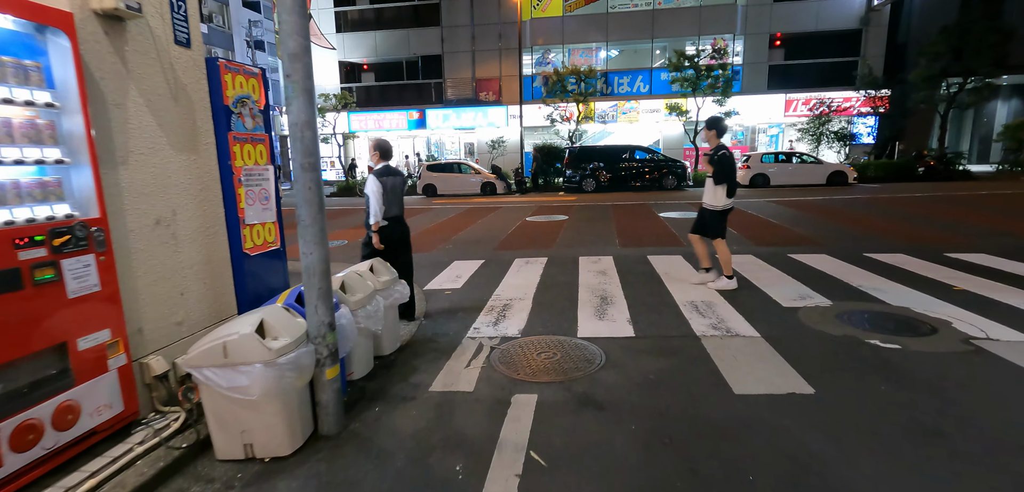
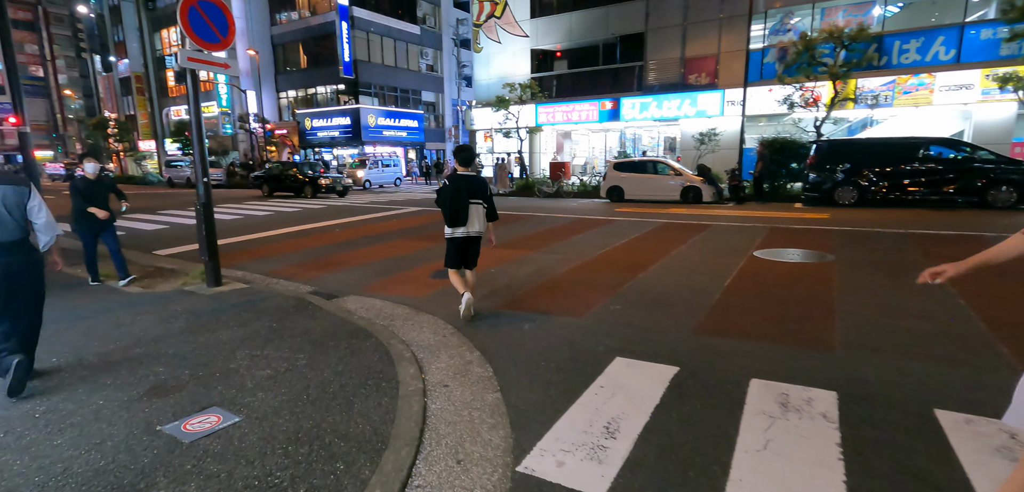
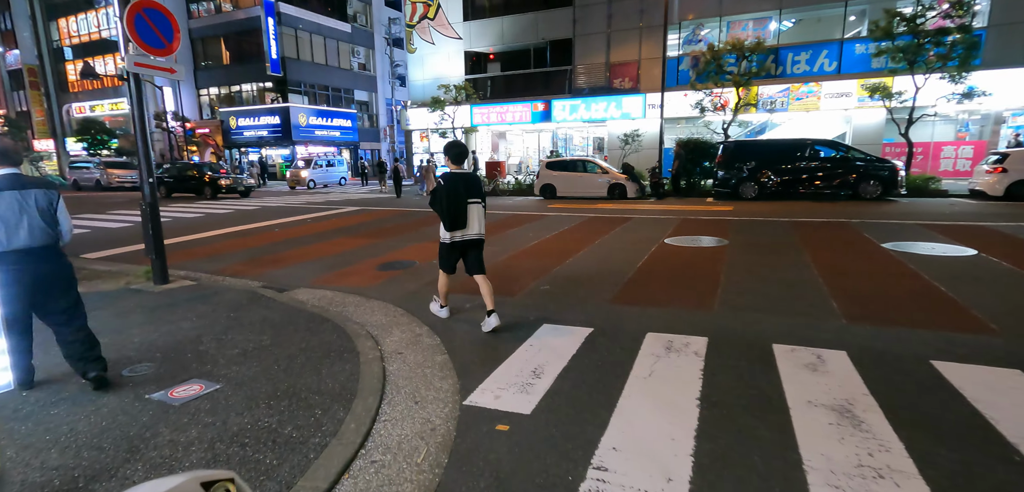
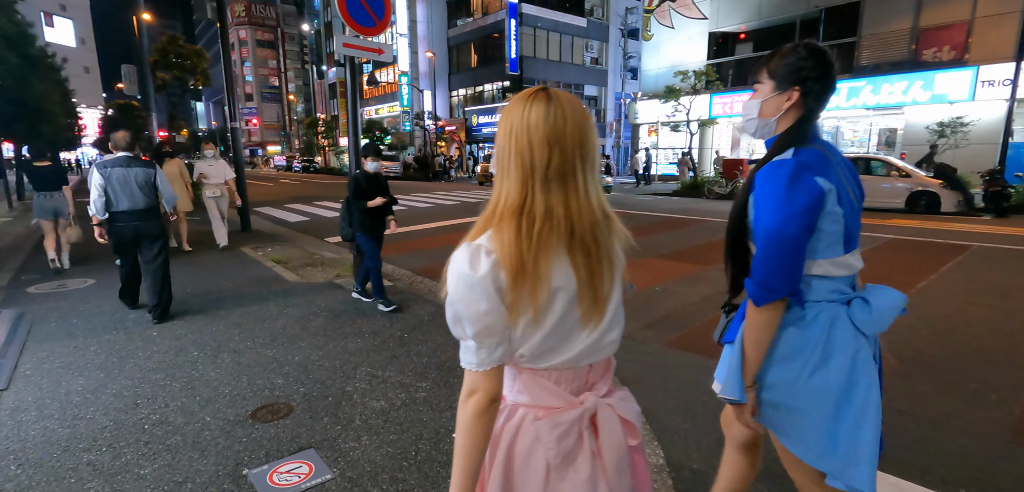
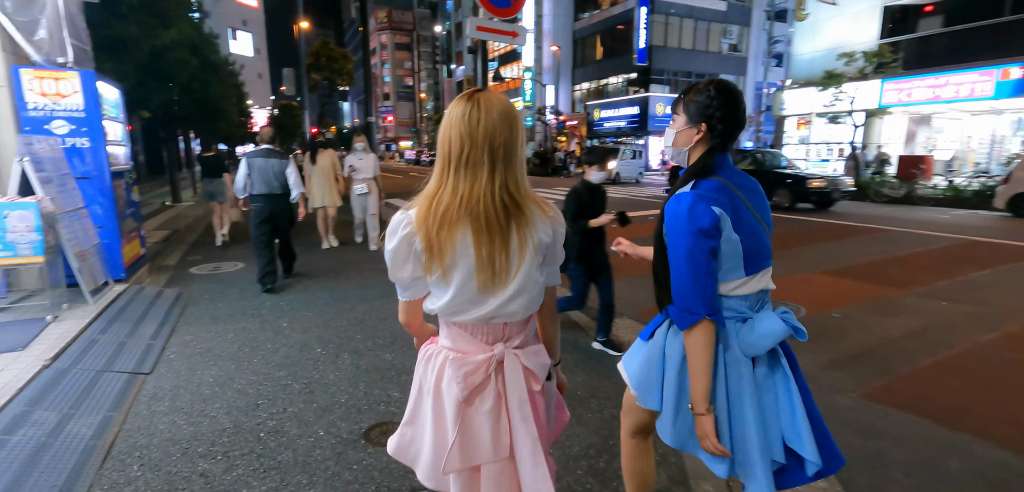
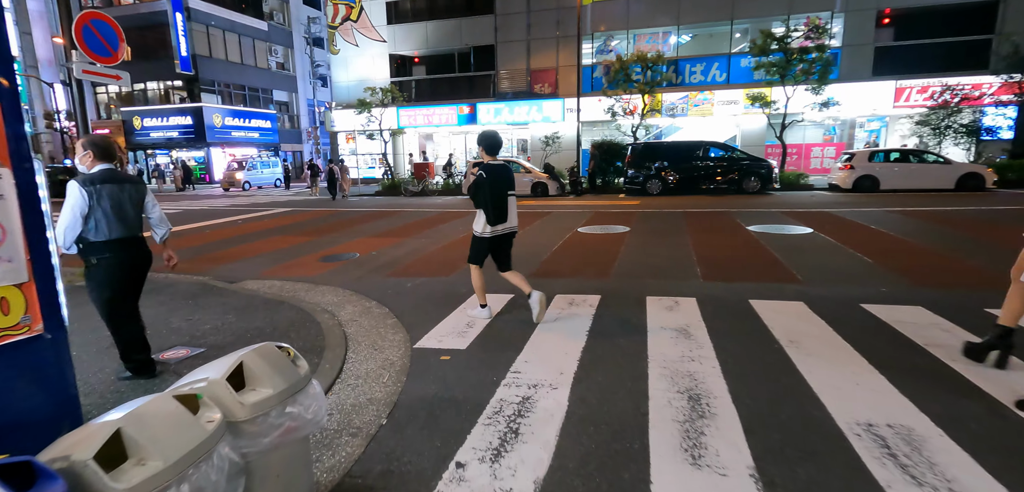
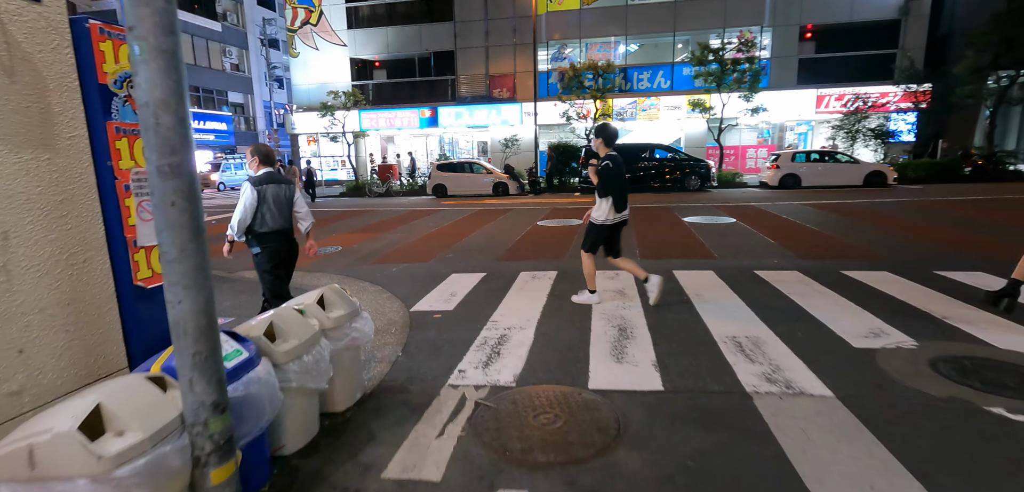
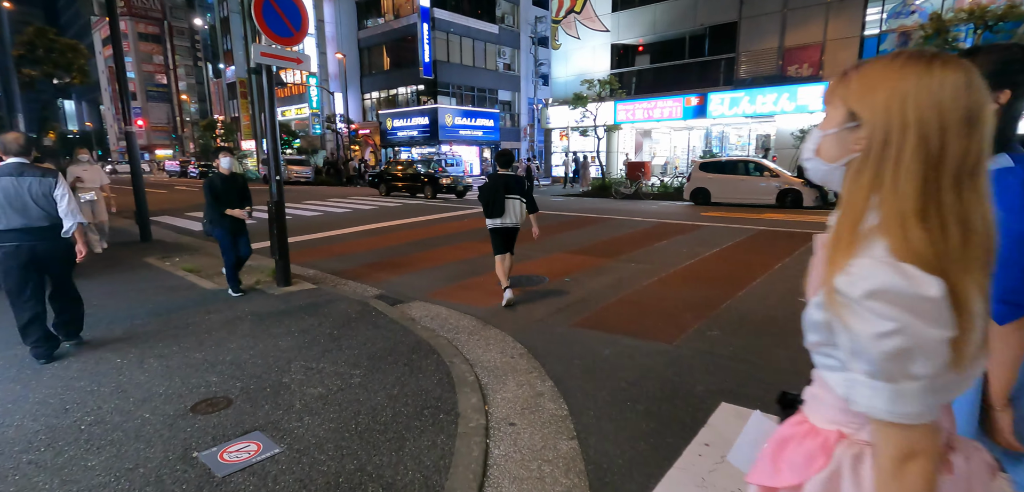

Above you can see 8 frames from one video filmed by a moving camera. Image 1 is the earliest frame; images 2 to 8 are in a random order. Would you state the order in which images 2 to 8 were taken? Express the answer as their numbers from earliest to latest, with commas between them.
7, 6, 3, 2, 8, 4, 5
